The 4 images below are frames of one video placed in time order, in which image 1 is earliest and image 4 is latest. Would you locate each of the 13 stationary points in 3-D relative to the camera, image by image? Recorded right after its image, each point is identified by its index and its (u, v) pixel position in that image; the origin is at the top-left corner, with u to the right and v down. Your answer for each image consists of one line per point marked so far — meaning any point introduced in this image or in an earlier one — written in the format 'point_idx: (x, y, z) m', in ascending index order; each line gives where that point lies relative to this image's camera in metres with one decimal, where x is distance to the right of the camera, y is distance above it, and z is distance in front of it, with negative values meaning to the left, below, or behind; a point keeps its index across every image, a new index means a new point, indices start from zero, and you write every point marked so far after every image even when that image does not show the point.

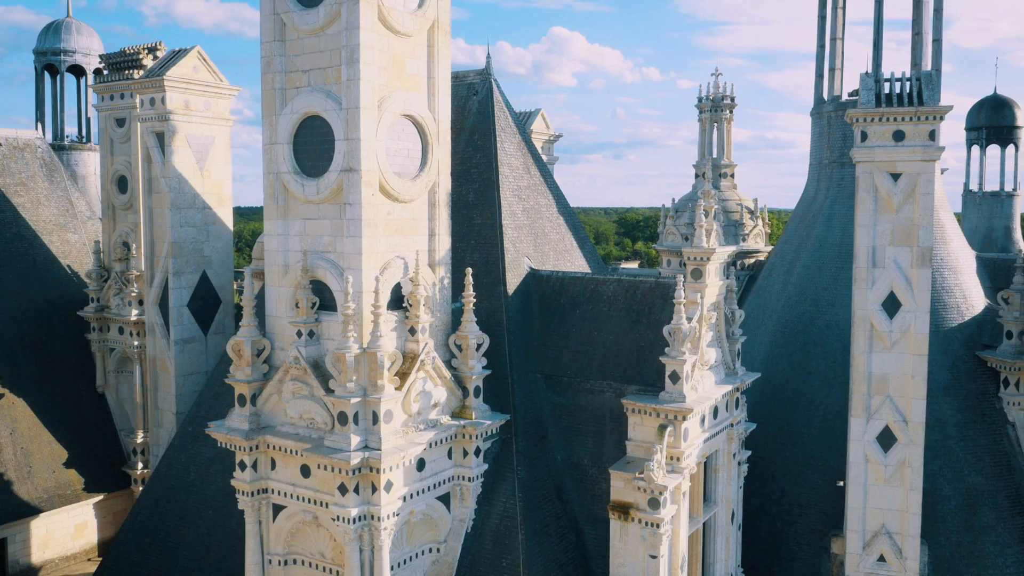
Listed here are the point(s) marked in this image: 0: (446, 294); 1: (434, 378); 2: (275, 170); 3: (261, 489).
0: (-1.4, -0.1, +18.7) m
1: (-1.5, -1.7, +17.9) m
2: (-4.5, +2.2, +17.6) m
3: (-4.9, -3.9, +17.8) m
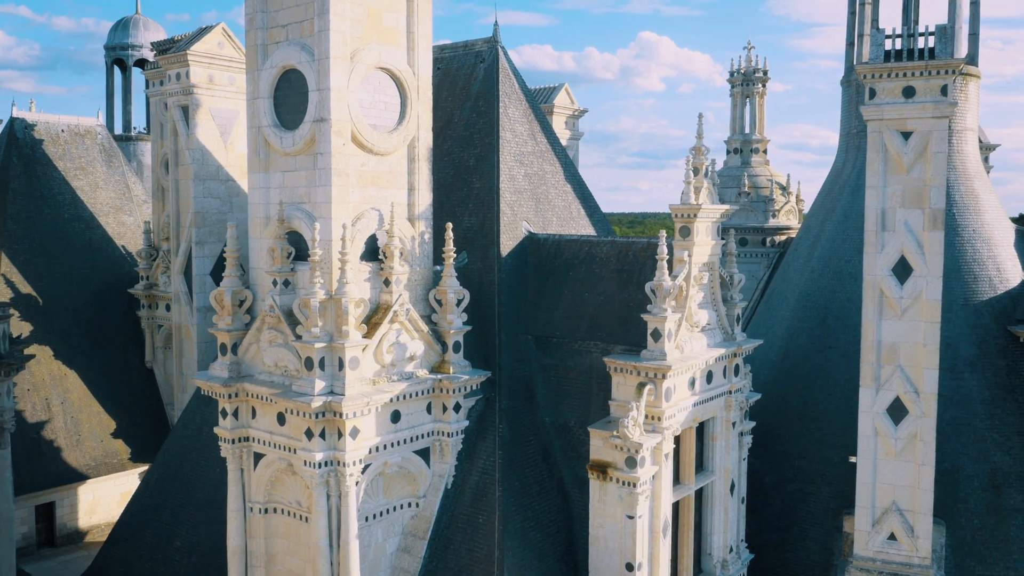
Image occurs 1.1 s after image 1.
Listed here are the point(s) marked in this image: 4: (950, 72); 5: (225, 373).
0: (-1.7, +0.8, +18.8) m
1: (-2.0, -0.8, +17.9) m
2: (-5.0, +3.2, +18.0) m
3: (-5.4, -3.0, +18.2) m
4: (+9.4, +4.6, +19.7) m
5: (-5.6, -1.7, +17.9) m
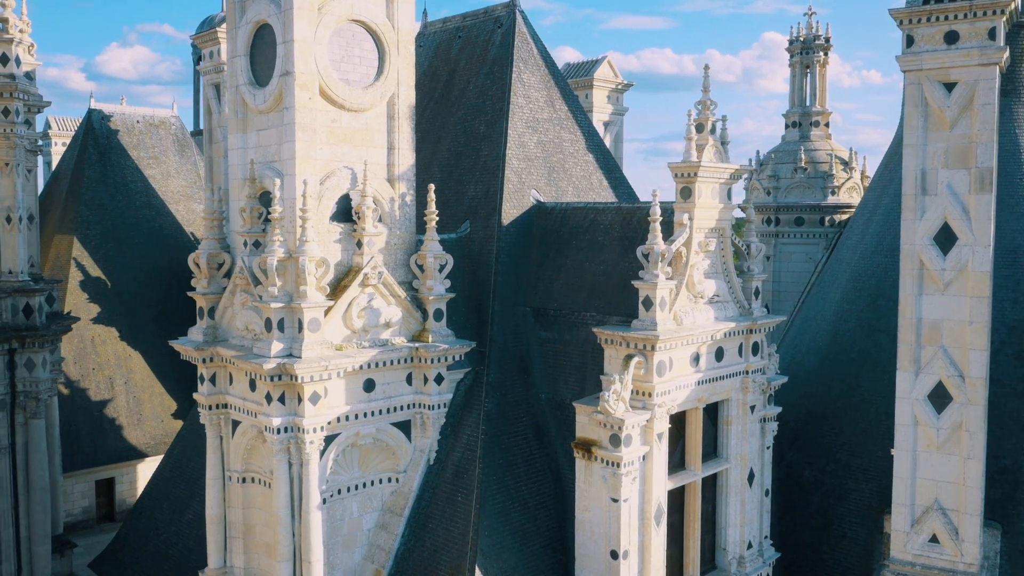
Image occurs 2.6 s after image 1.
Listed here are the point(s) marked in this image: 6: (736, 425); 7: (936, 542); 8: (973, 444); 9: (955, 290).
0: (-2.0, +1.5, +17.9) m
1: (-2.4, -0.1, +17.1) m
2: (-5.3, +3.9, +17.6) m
3: (-5.7, -2.2, +17.8) m
4: (+9.2, +5.2, +17.4) m
5: (-5.9, -0.9, +17.6) m
6: (+4.6, -2.8, +19.1) m
7: (+8.3, -4.9, +17.7) m
8: (+8.7, -2.9, +17.1) m
9: (+8.4, 0.0, +17.1) m
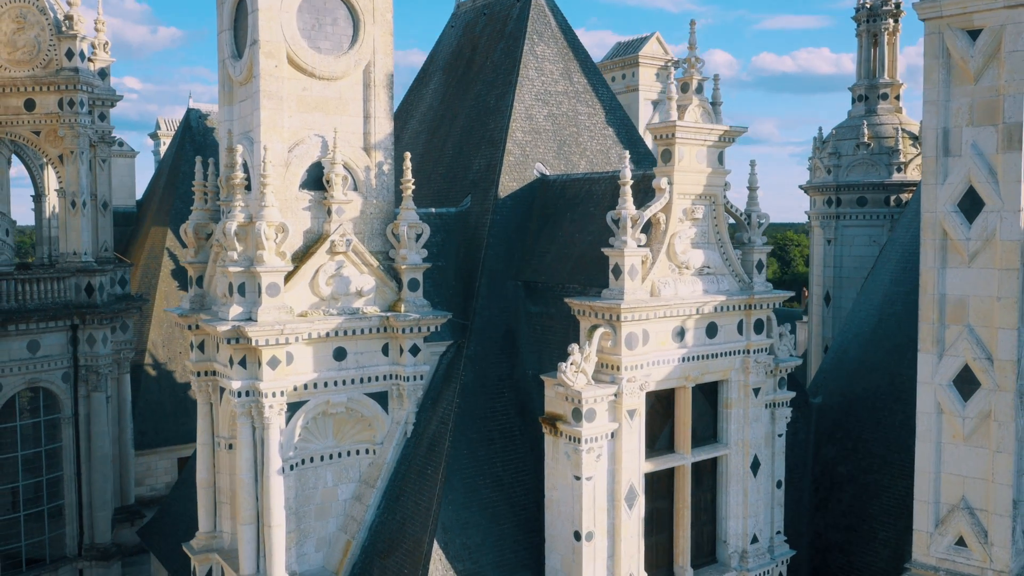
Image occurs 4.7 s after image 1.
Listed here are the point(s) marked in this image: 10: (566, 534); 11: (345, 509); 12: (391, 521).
0: (-2.4, +2.1, +17.8) m
1: (-2.9, +0.5, +17.0) m
2: (-5.7, +4.5, +18.0) m
3: (-6.1, -1.6, +18.2) m
4: (+8.6, +5.7, +15.4) m
5: (-6.4, -0.3, +18.0) m
6: (+4.3, -2.3, +17.8) m
7: (+7.6, -4.4, +15.7) m
8: (+8.0, -2.4, +15.2) m
9: (+7.7, +0.5, +15.2) m
10: (+0.9, -4.2, +15.9) m
11: (-3.2, -4.2, +17.6) m
12: (-2.2, -4.3, +17.0) m
